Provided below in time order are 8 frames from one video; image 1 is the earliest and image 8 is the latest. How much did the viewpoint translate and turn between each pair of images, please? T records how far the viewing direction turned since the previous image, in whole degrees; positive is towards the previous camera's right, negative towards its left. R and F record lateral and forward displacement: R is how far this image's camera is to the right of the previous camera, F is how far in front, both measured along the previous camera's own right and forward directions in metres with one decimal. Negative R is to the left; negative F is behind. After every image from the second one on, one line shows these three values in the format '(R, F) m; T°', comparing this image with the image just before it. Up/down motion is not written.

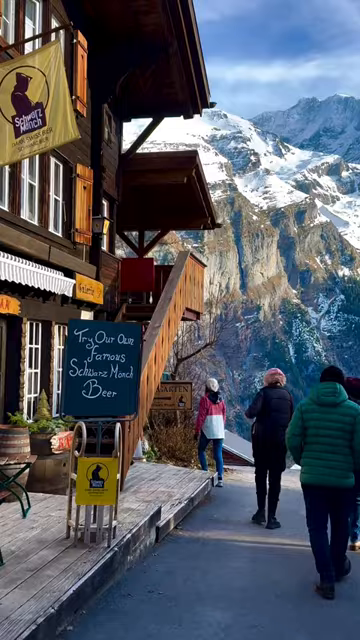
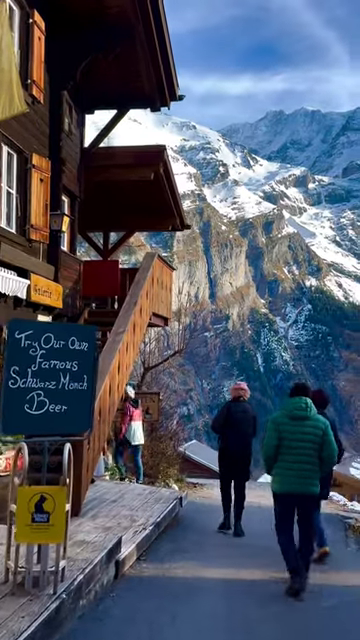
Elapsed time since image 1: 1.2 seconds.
(+0.1, +1.0) m; +3°
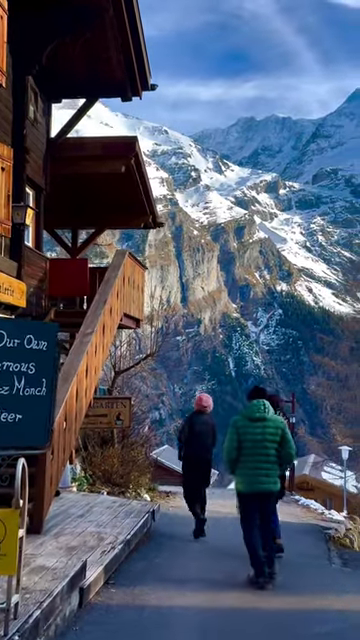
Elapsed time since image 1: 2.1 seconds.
(0.0, +0.7) m; +3°
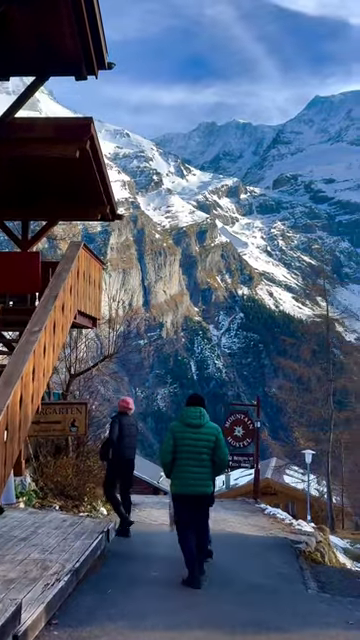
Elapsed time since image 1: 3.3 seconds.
(+0.1, +1.0) m; +4°
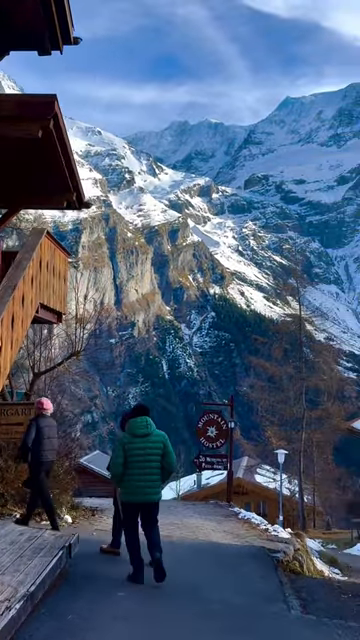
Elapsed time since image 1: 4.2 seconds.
(0.0, +0.8) m; +3°
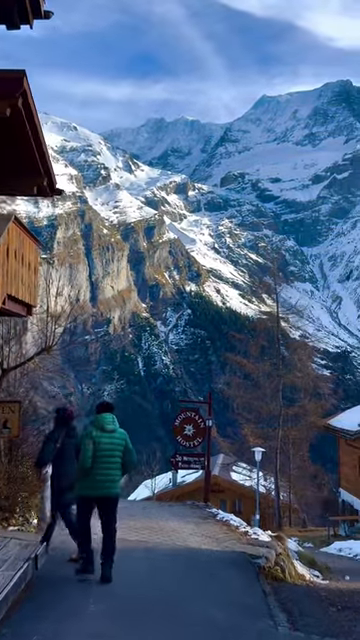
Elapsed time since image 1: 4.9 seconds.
(0.0, +0.6) m; +2°
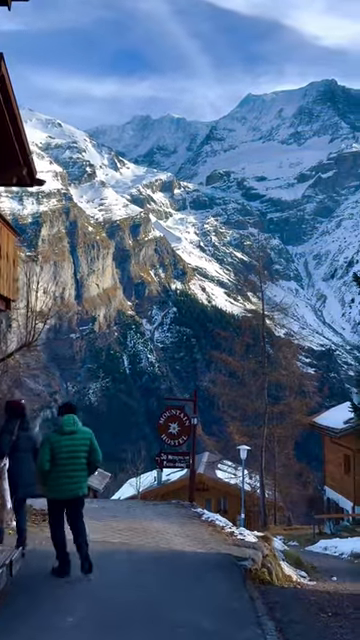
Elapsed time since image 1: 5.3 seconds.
(0.0, +0.3) m; +1°
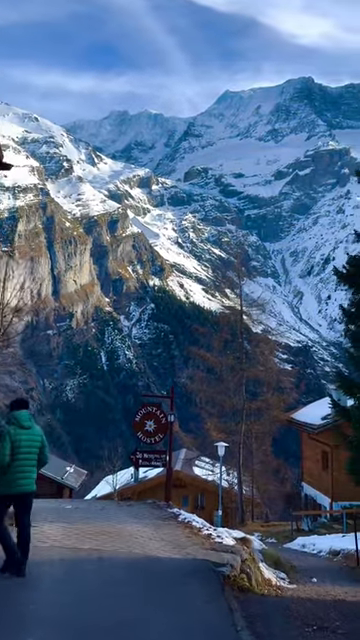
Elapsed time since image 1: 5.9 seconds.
(0.0, +0.5) m; +2°
